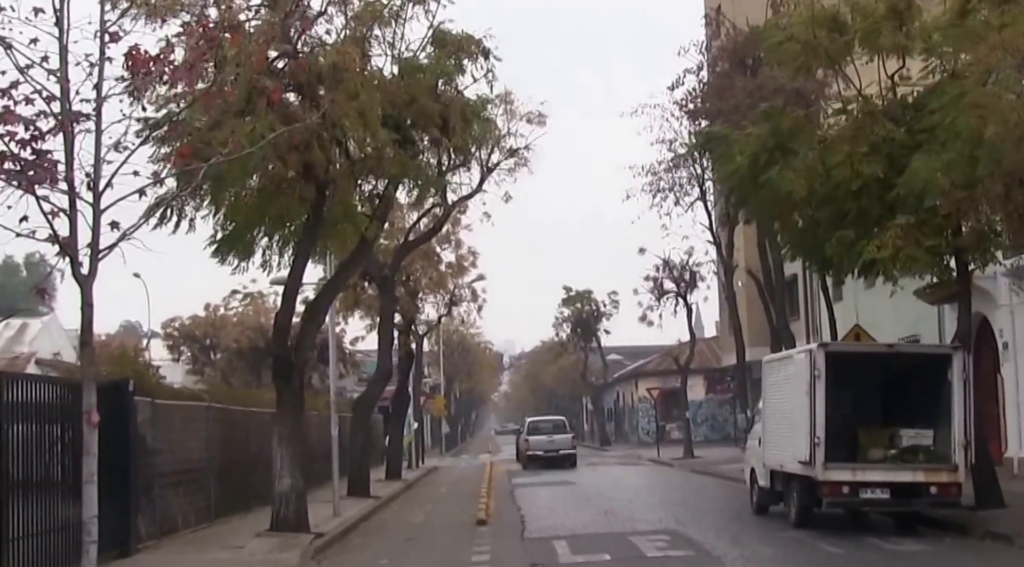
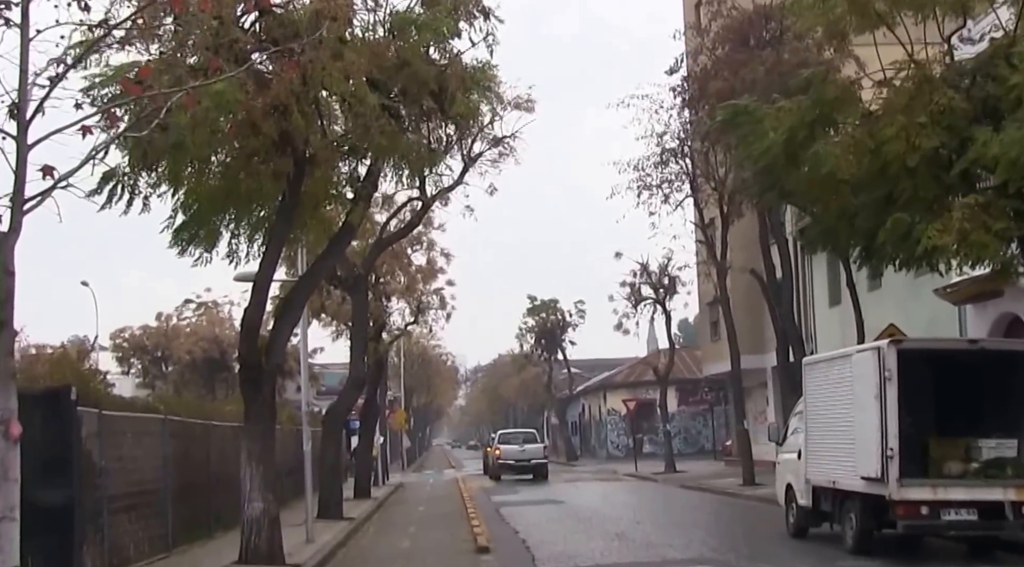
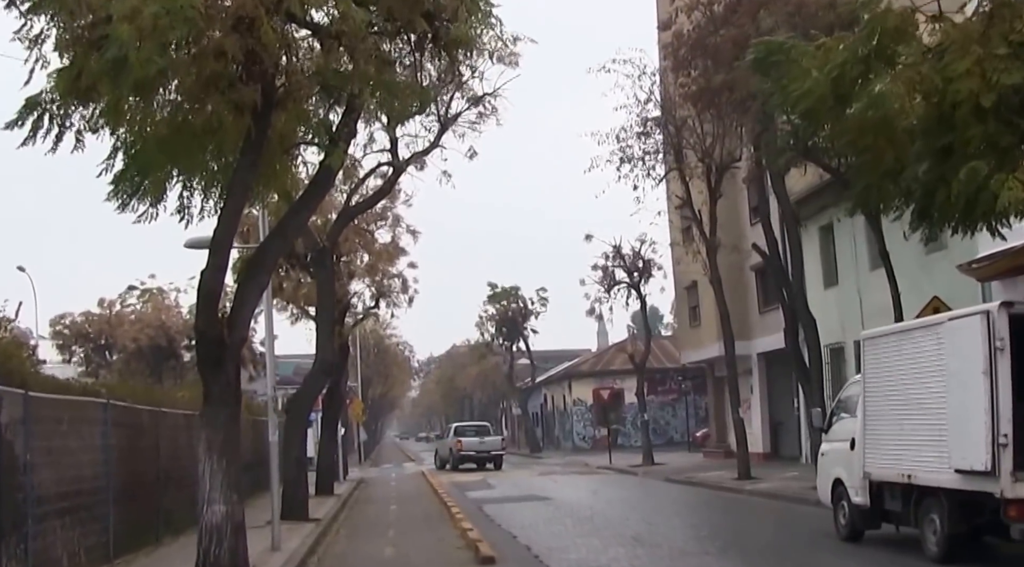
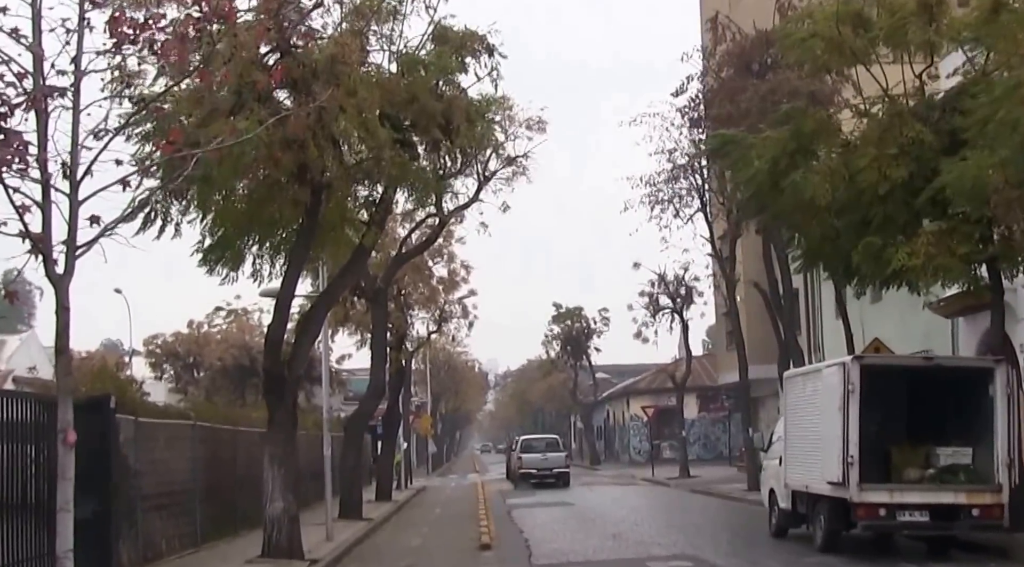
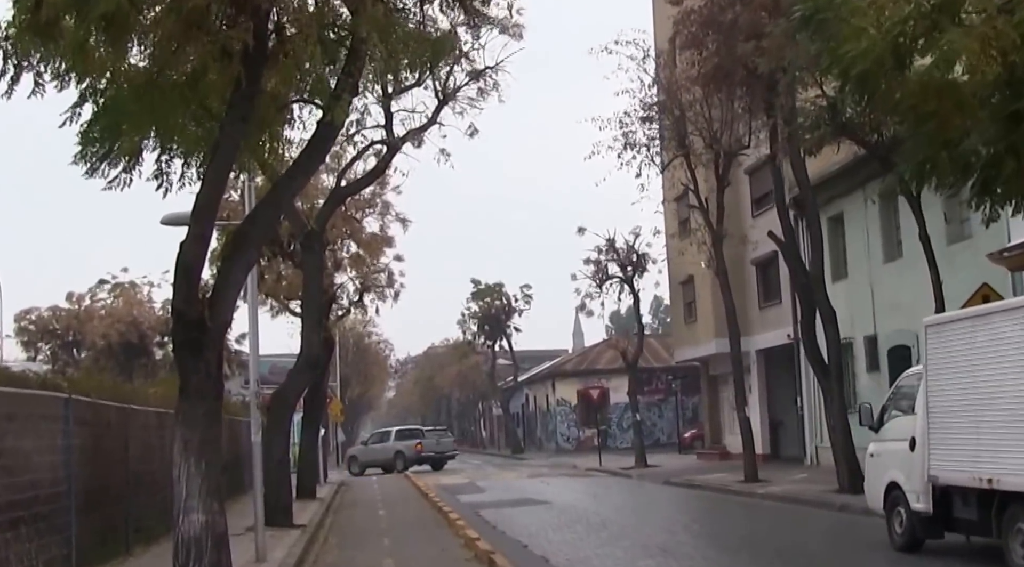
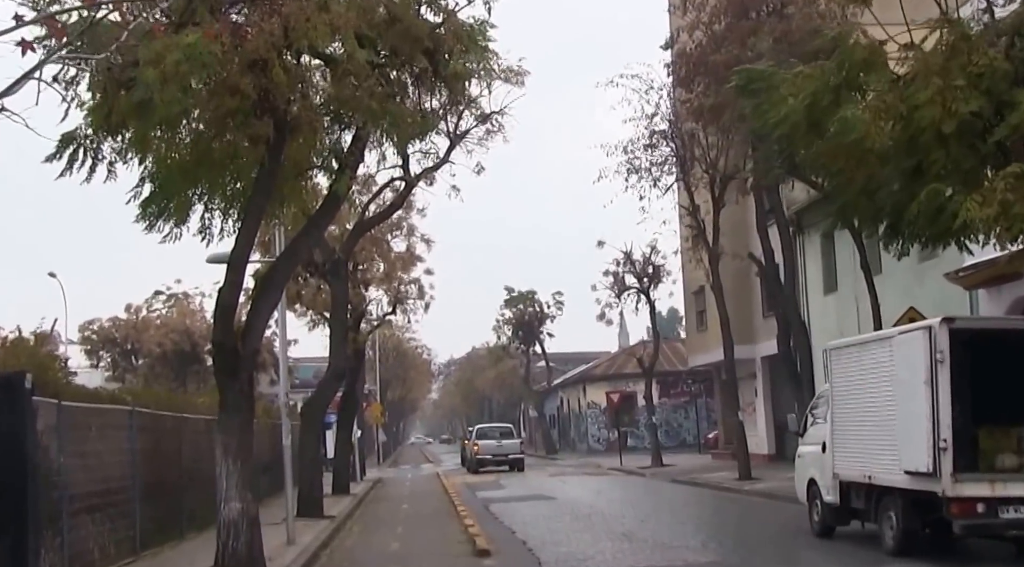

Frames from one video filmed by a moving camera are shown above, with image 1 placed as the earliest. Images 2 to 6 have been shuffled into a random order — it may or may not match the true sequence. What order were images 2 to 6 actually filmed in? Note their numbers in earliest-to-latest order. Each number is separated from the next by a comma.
4, 2, 6, 3, 5
